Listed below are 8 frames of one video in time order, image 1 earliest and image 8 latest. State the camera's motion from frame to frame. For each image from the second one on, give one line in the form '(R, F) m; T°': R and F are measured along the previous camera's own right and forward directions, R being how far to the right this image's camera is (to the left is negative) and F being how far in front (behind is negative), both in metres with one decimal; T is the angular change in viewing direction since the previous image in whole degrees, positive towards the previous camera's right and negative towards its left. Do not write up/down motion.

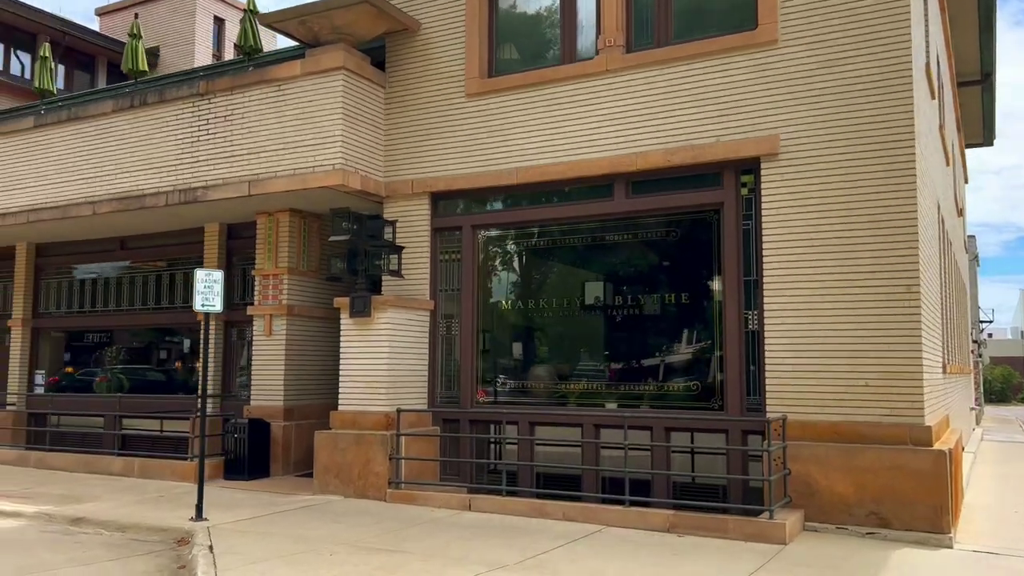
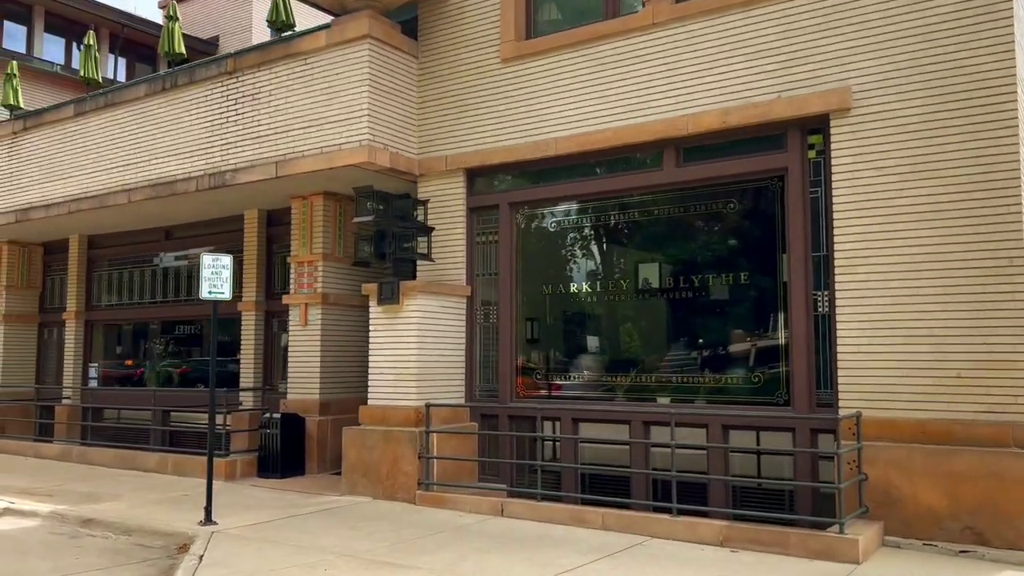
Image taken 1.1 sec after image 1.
(+0.5, +1.0) m; -6°
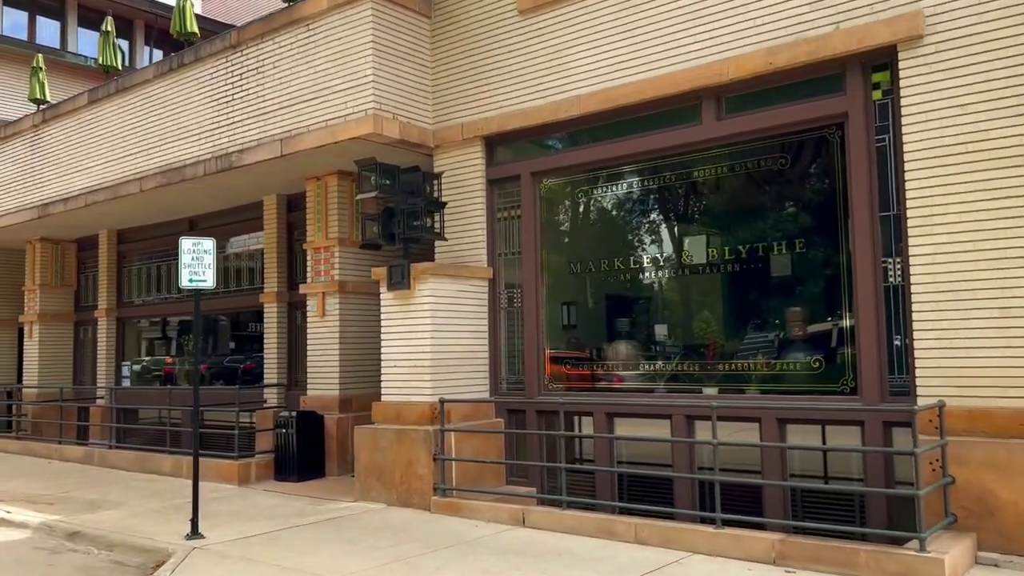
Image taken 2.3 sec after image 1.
(+0.5, +1.1) m; -5°
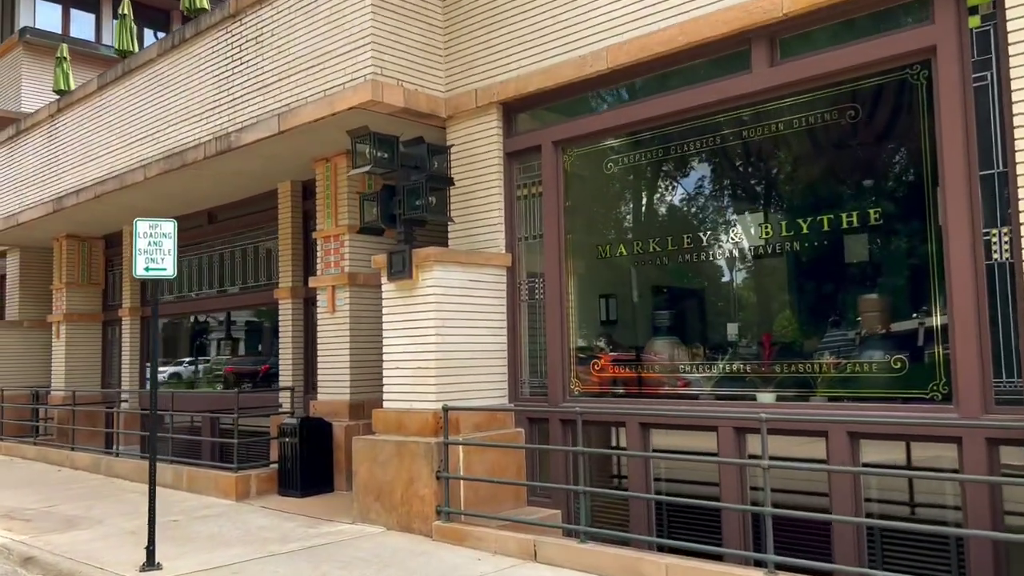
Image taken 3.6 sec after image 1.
(+0.5, +1.3) m; -5°
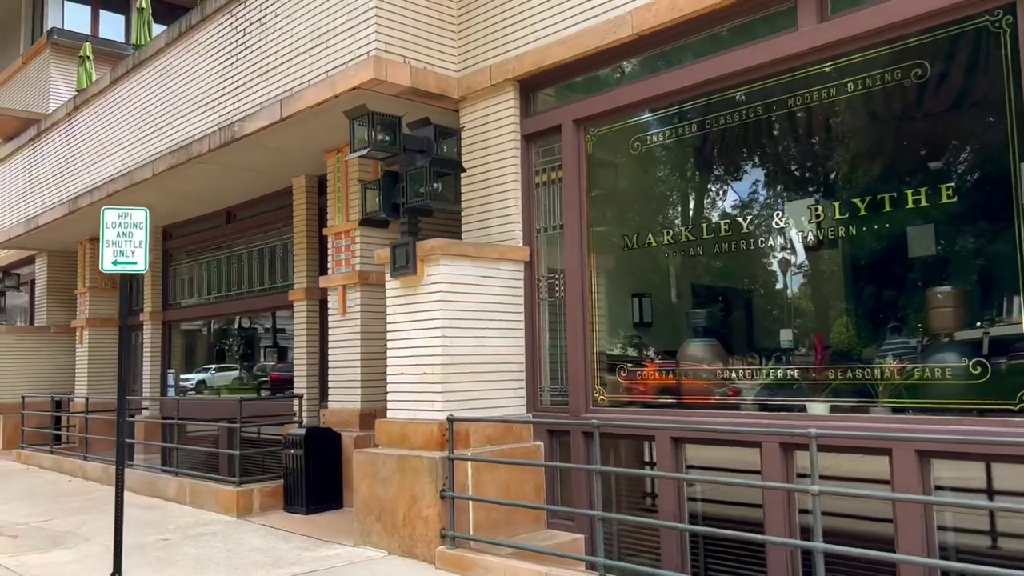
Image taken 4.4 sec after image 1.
(+0.3, +0.8) m; -3°
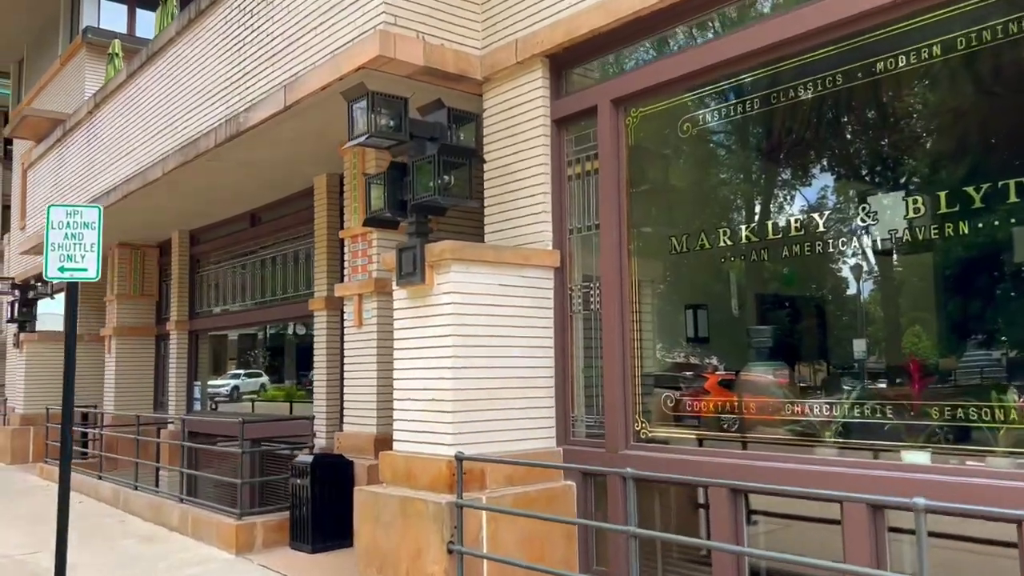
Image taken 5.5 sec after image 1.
(+0.2, +1.1) m; -4°
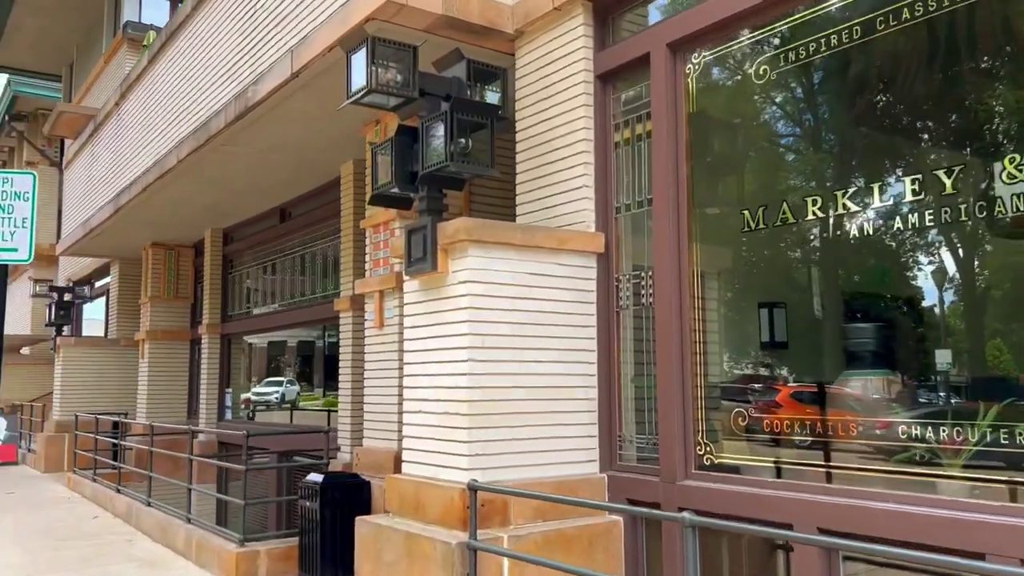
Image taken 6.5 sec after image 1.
(+0.2, +1.1) m; -4°
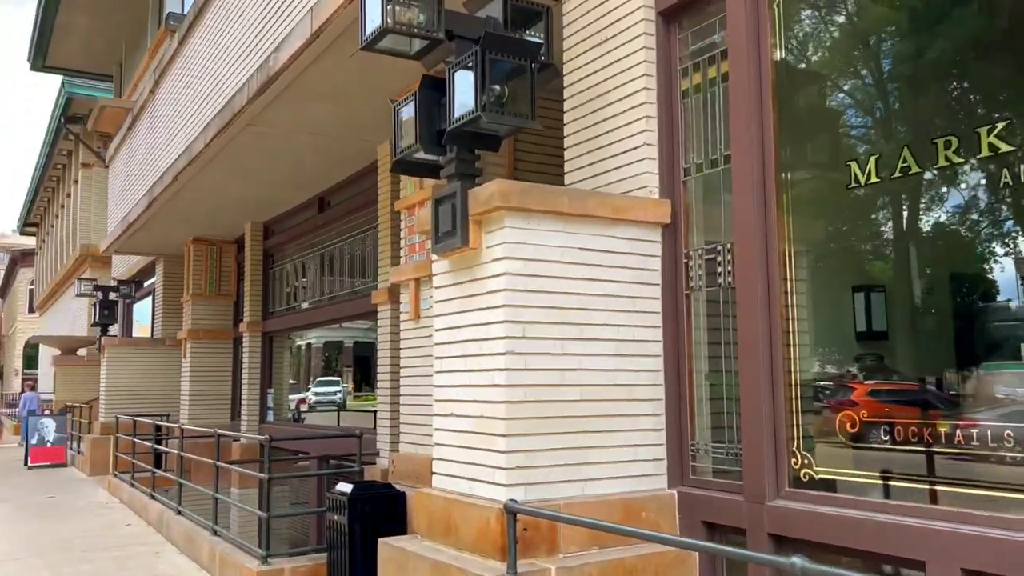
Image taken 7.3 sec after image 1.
(+0.1, +0.8) m; -4°
